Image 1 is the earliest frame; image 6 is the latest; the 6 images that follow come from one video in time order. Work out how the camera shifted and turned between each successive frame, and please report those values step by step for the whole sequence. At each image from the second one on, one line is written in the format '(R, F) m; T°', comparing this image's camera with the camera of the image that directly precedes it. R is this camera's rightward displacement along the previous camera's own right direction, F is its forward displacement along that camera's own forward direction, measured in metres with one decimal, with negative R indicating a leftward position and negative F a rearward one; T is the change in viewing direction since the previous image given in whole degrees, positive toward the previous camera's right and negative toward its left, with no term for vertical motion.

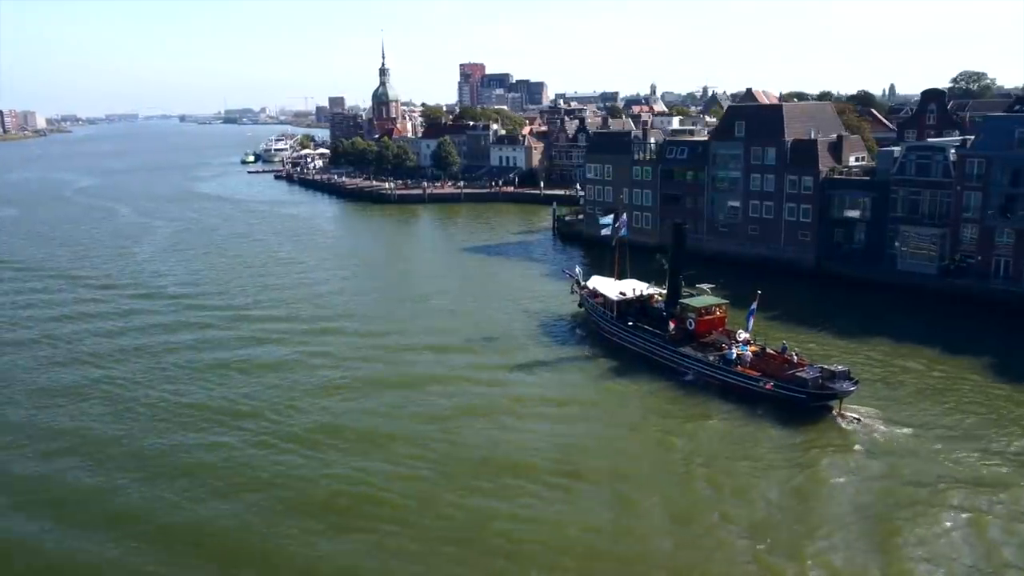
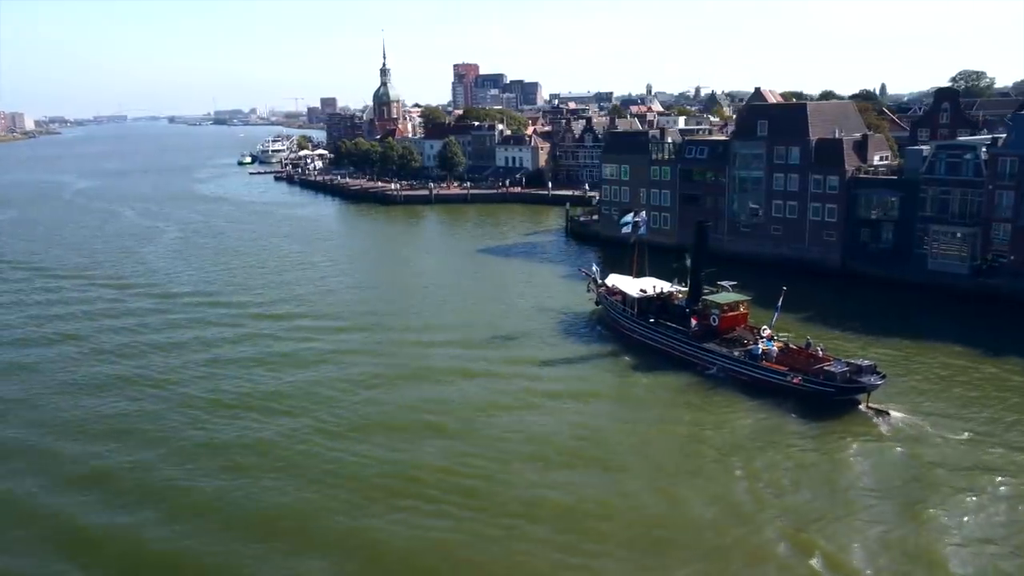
(-1.1, +0.4) m; +1°
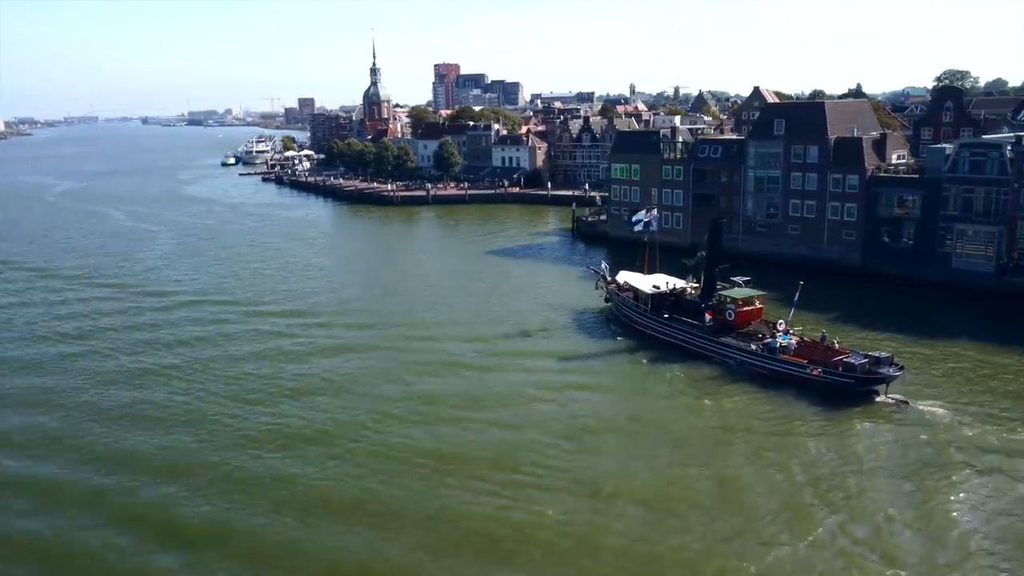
(-1.4, +0.4) m; +2°
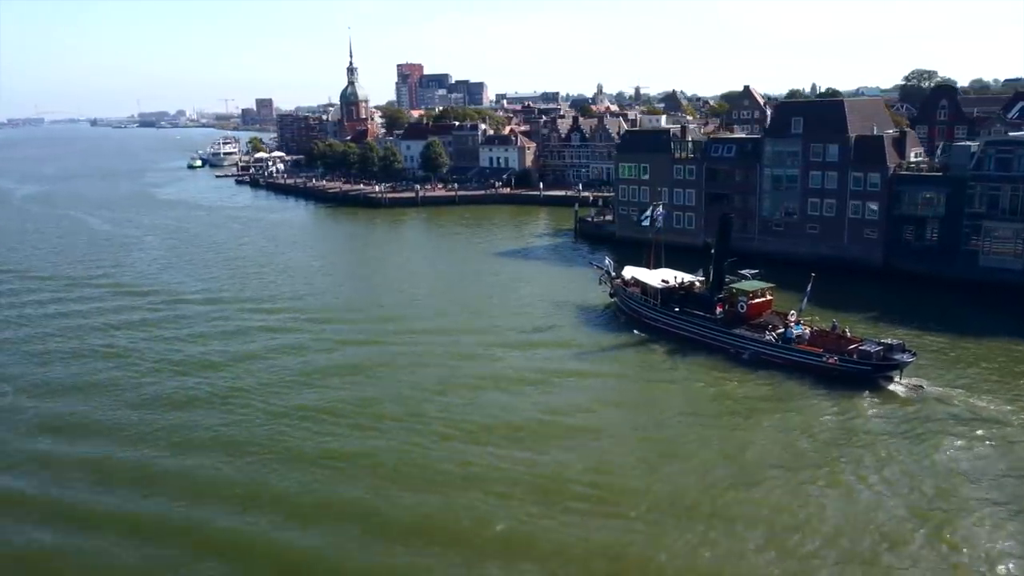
(-2.1, +0.7) m; +3°
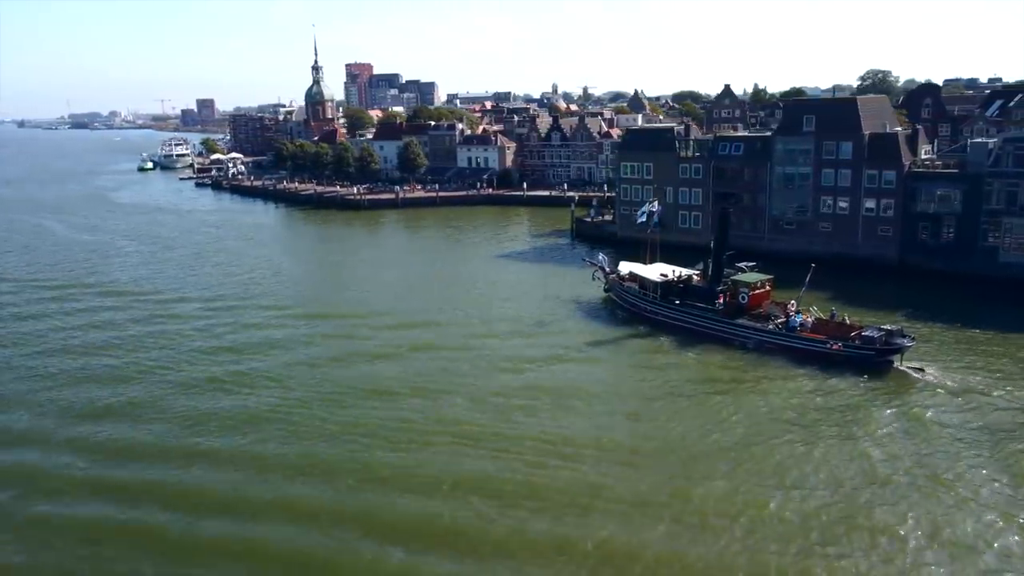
(-2.4, +0.8) m; +4°
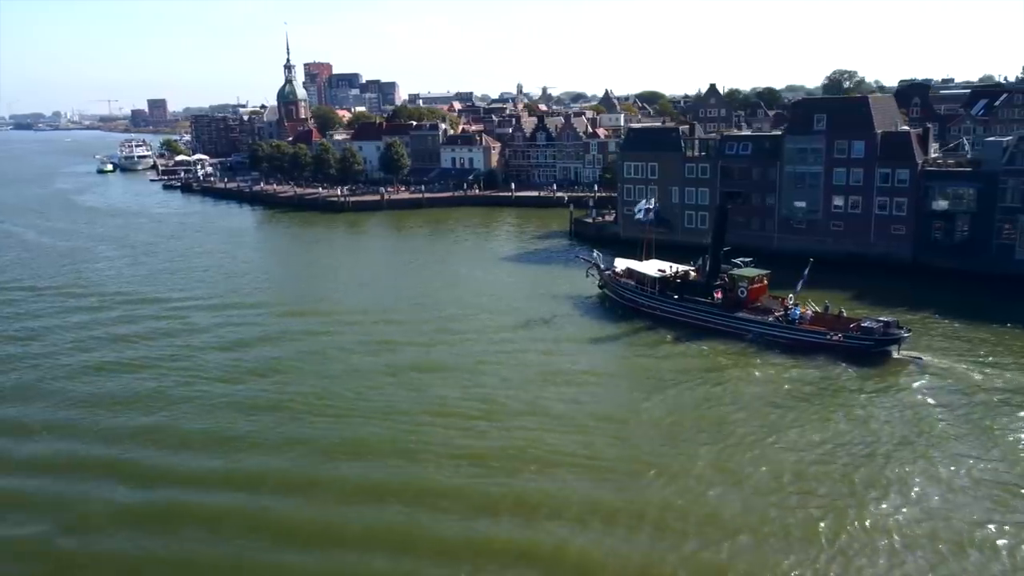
(-1.9, +0.6) m; +3°
